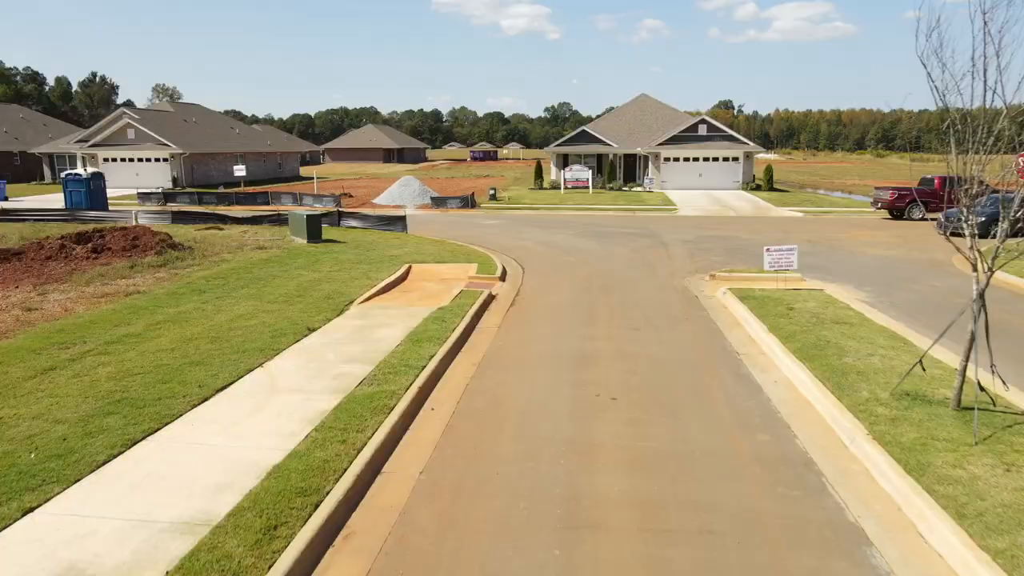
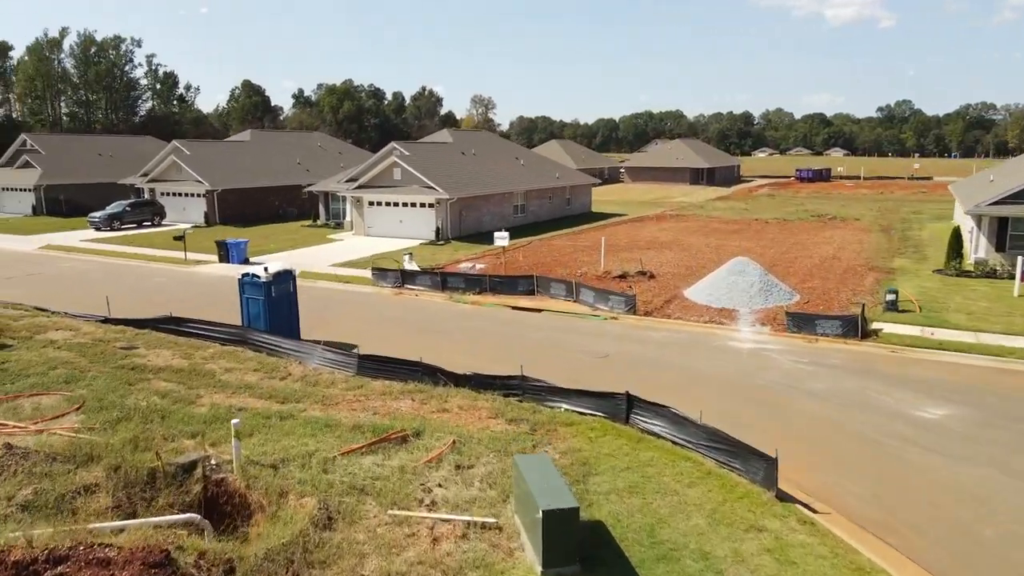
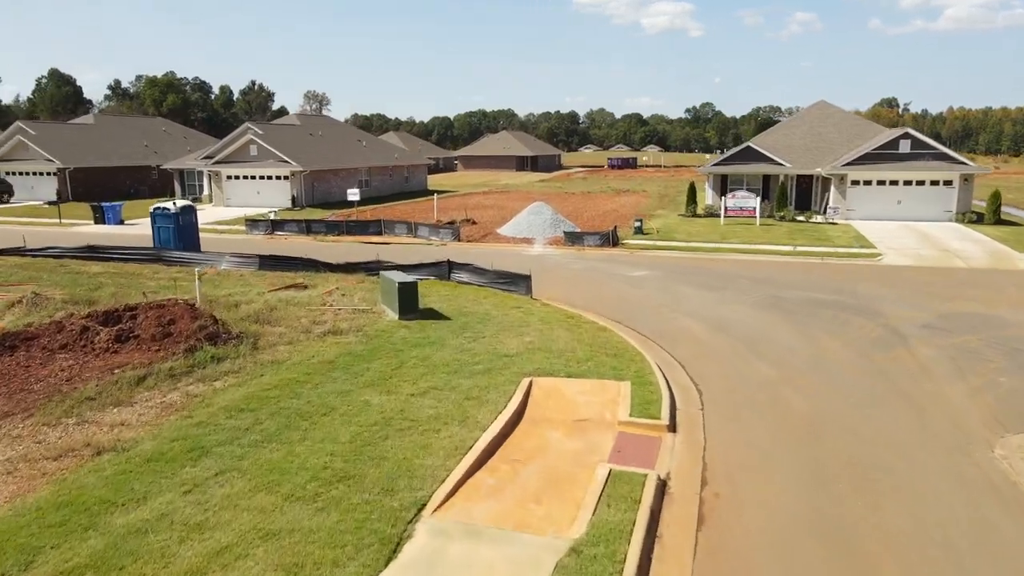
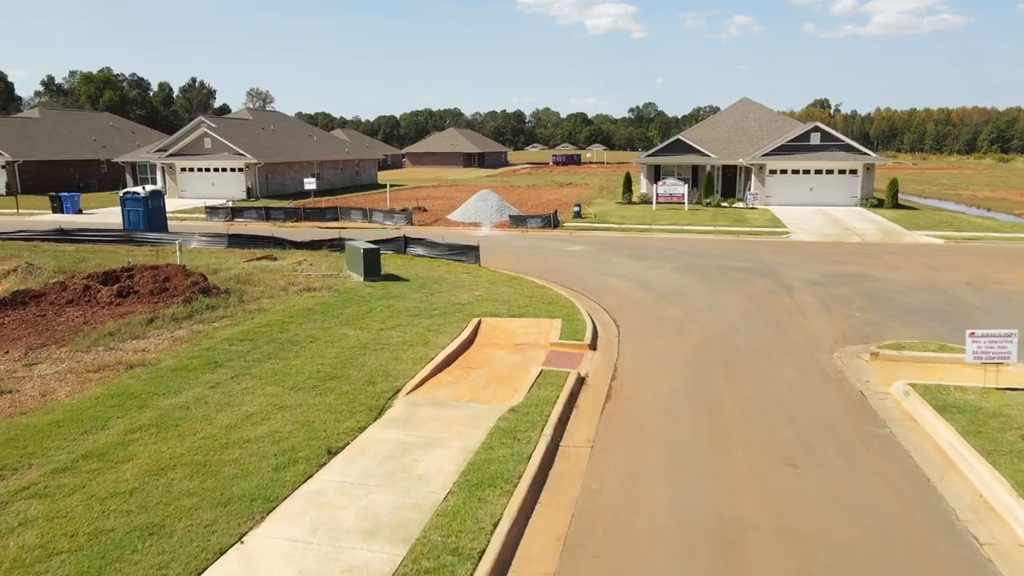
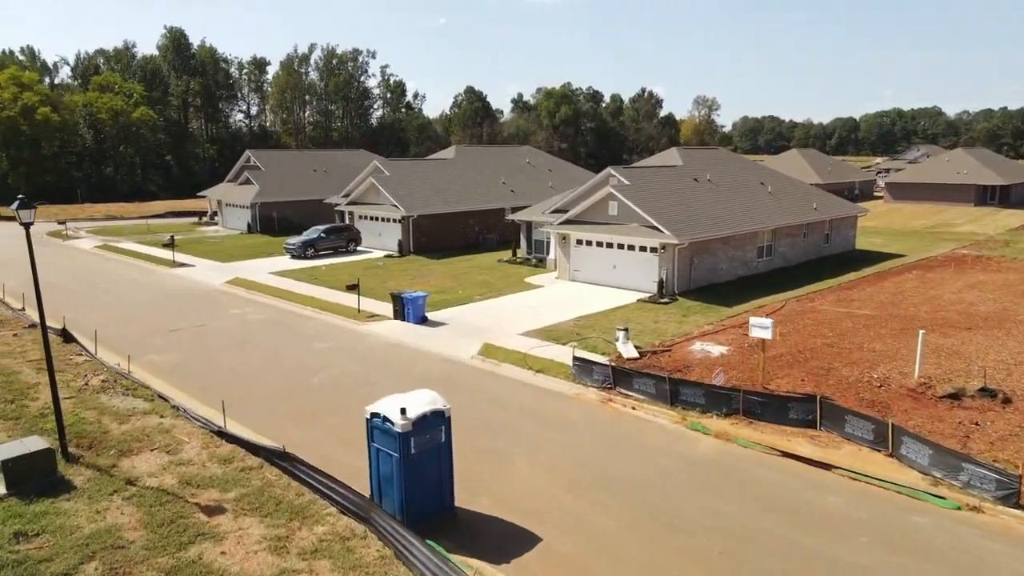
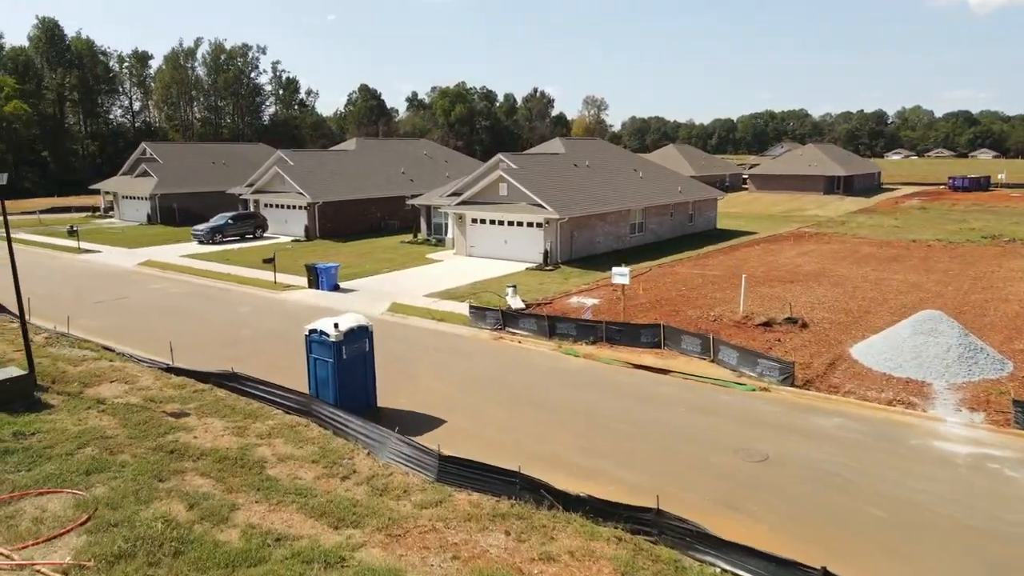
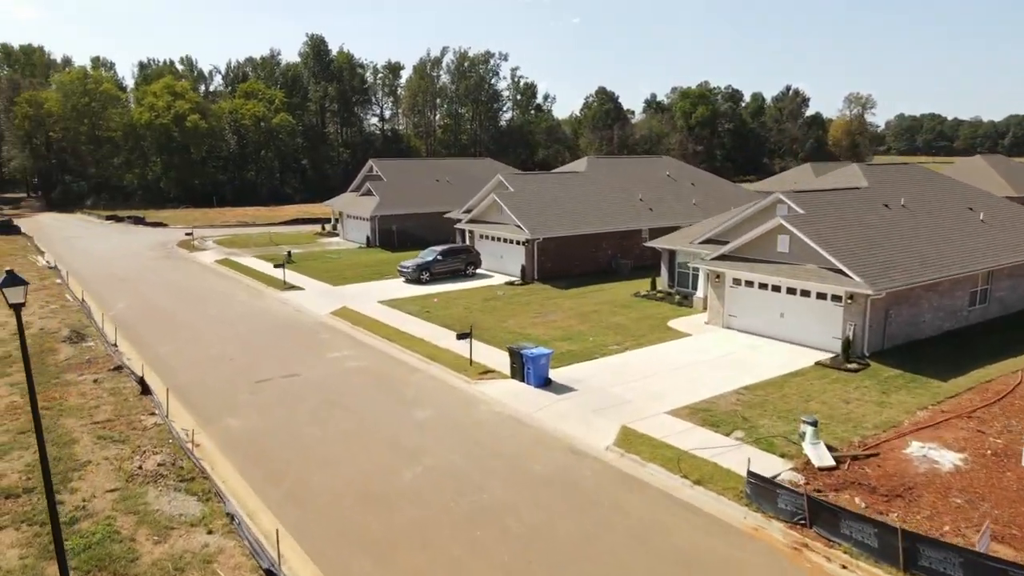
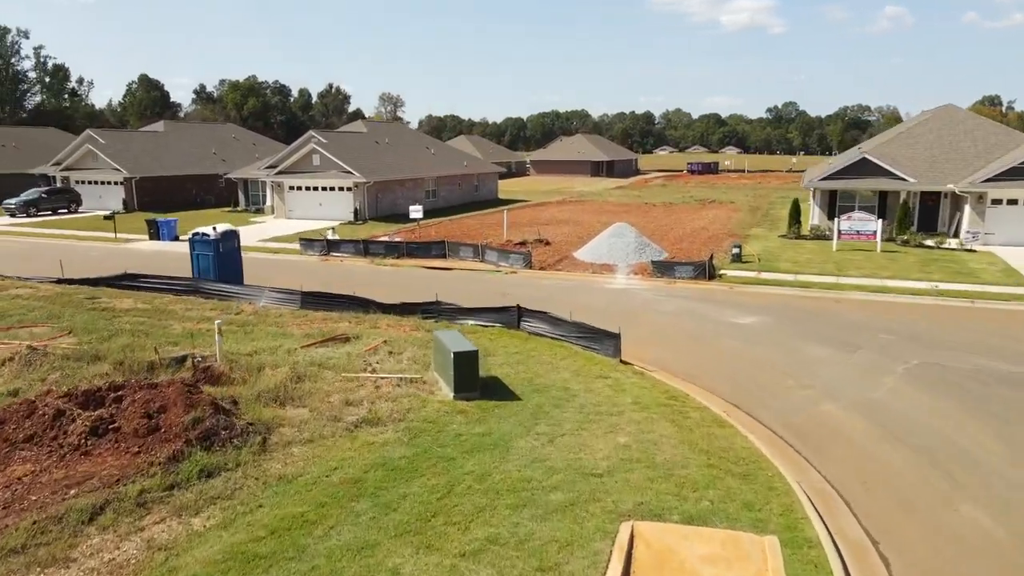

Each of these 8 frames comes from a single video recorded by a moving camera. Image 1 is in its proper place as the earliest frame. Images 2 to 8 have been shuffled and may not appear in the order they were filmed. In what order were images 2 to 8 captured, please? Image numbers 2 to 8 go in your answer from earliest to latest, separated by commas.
4, 3, 8, 2, 6, 5, 7
